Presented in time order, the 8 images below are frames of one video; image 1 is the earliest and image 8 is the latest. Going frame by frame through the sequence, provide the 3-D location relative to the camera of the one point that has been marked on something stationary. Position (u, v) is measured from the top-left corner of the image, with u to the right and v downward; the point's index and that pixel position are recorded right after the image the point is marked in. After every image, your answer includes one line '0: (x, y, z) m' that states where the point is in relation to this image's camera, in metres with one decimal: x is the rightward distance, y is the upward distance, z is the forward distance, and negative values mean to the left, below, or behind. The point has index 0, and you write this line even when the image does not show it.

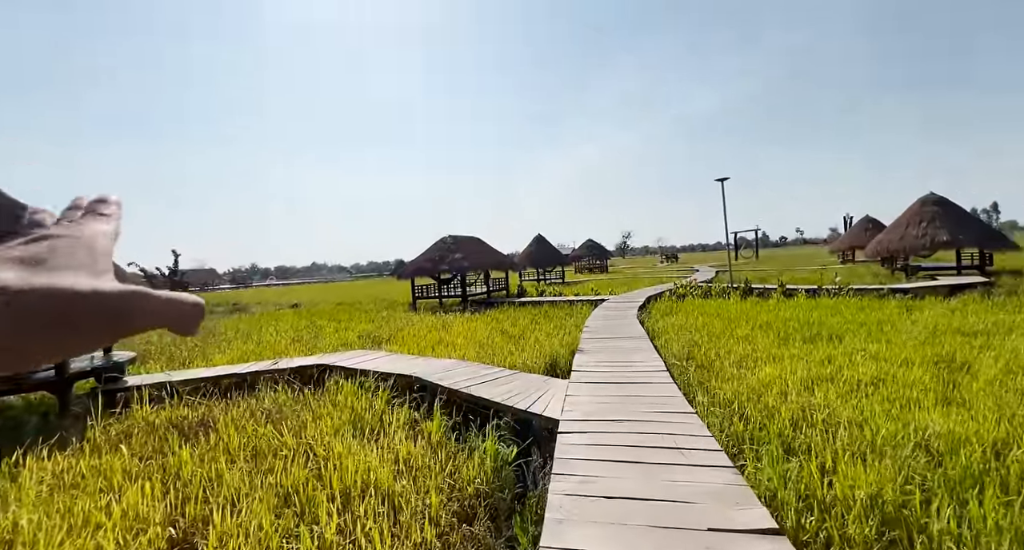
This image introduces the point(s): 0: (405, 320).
0: (-2.3, -1.0, +9.5) m
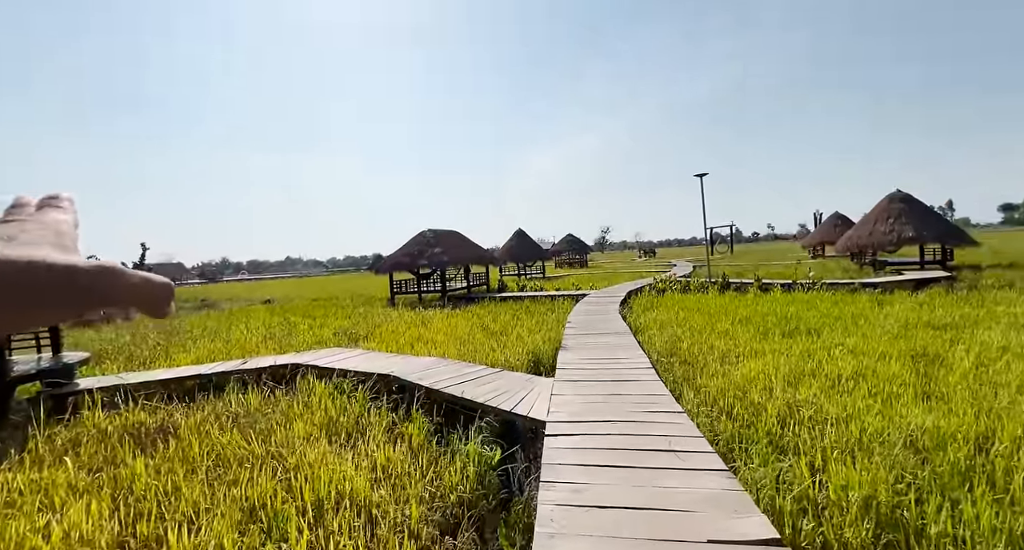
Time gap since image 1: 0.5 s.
0: (-2.8, -0.9, +9.3) m
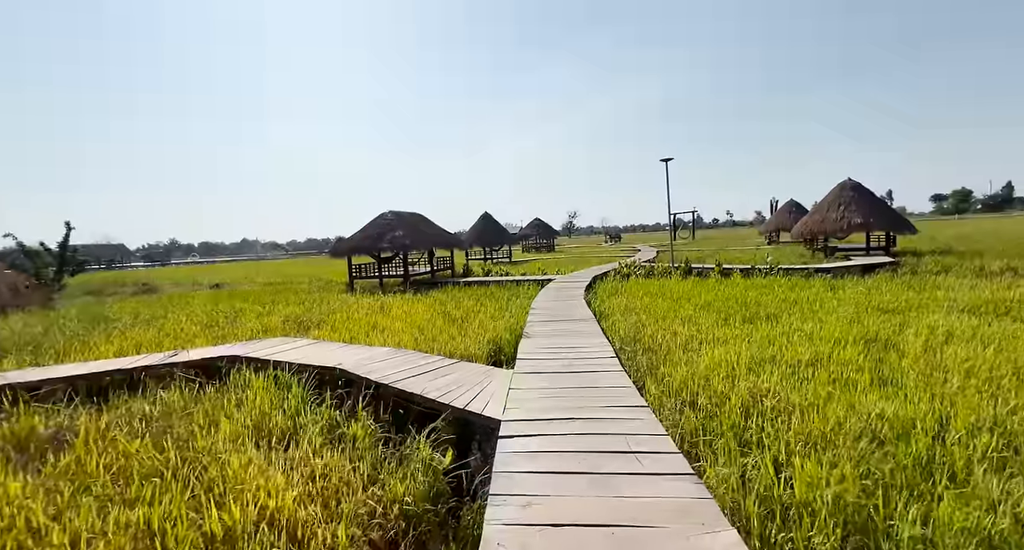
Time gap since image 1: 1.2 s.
0: (-3.5, -0.6, +8.9) m
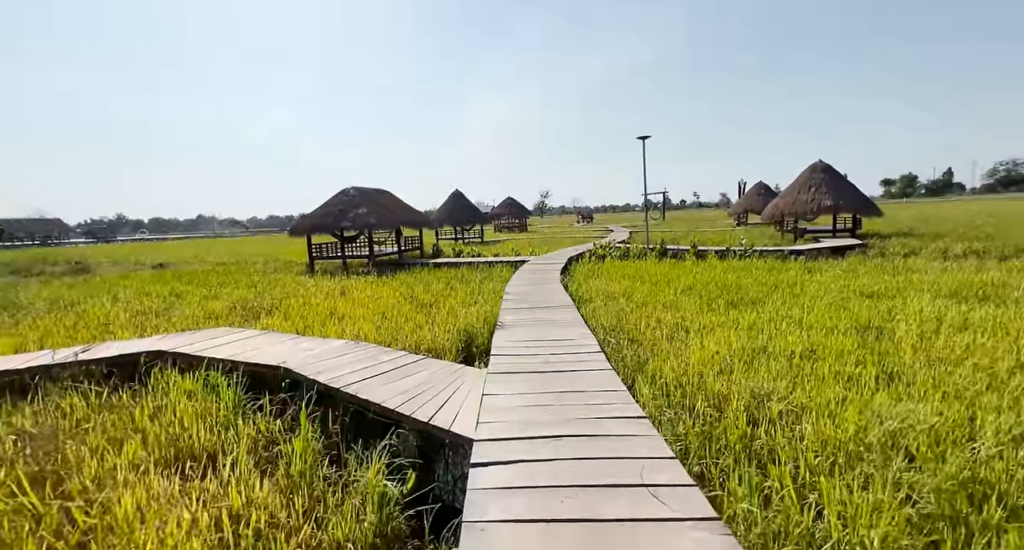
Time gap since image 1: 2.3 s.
0: (-4.0, -0.2, +8.2) m
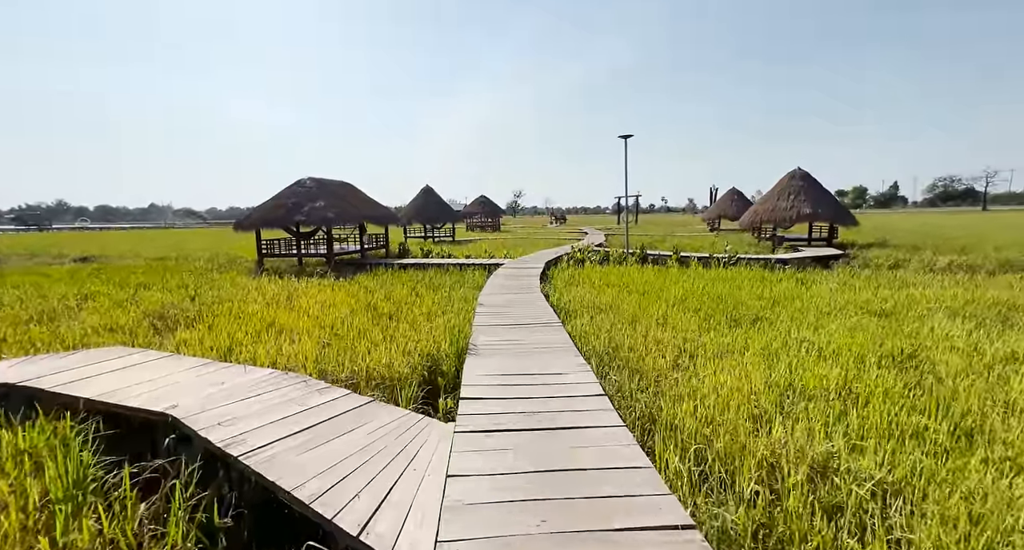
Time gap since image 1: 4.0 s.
0: (-4.4, -0.2, +7.1) m
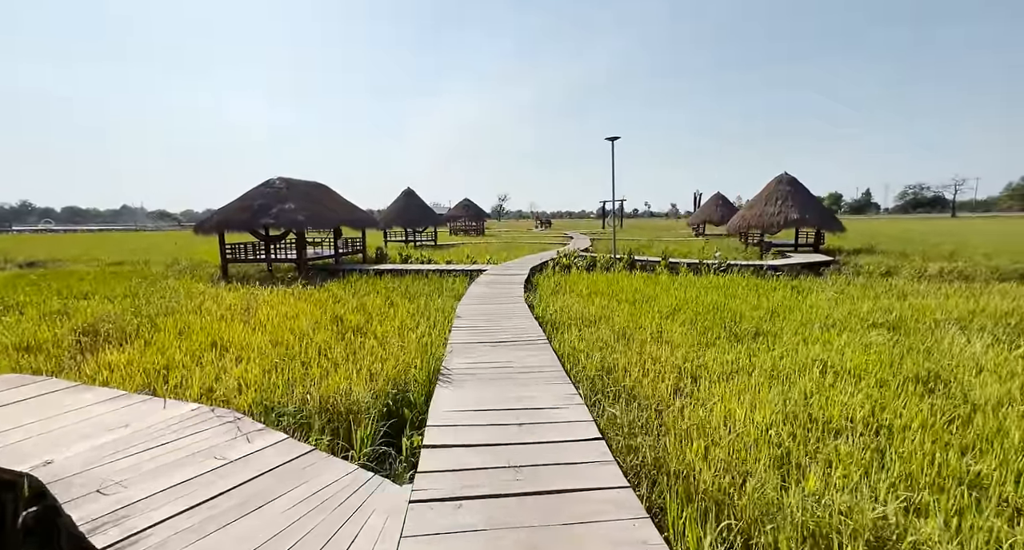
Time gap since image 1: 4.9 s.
0: (-4.7, -0.3, +6.4) m
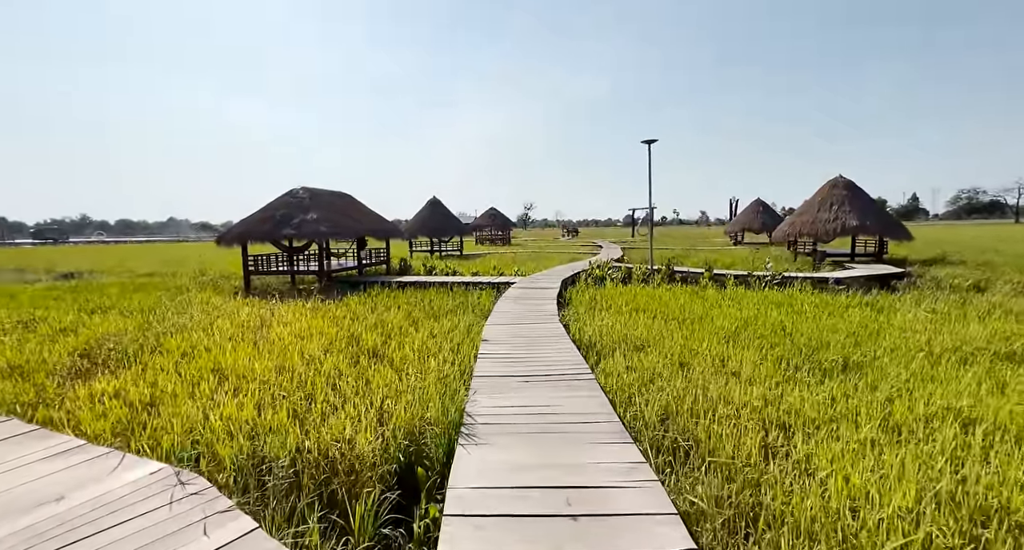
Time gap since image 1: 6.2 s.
0: (-4.2, -0.5, +6.0) m
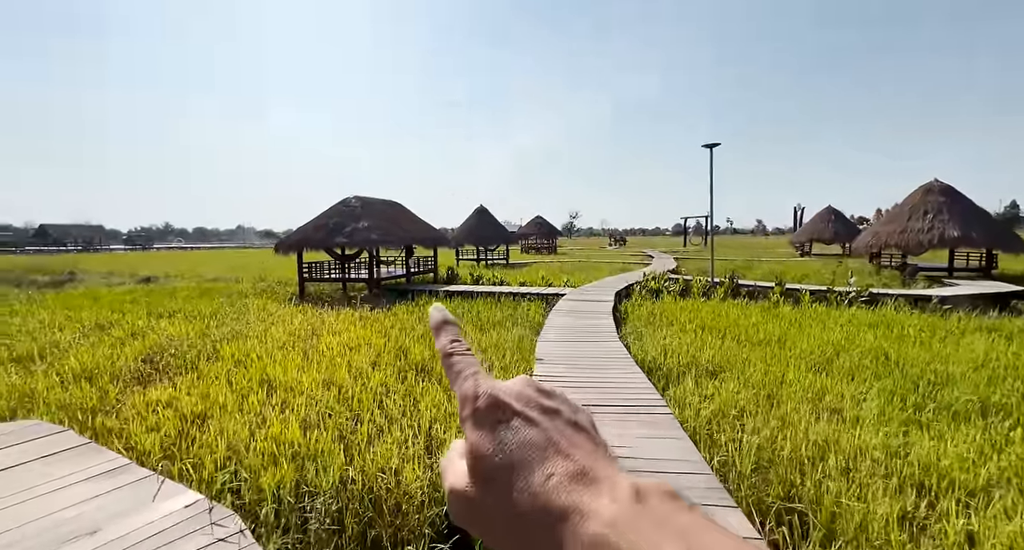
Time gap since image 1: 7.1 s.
0: (-3.5, -0.6, +6.1) m
